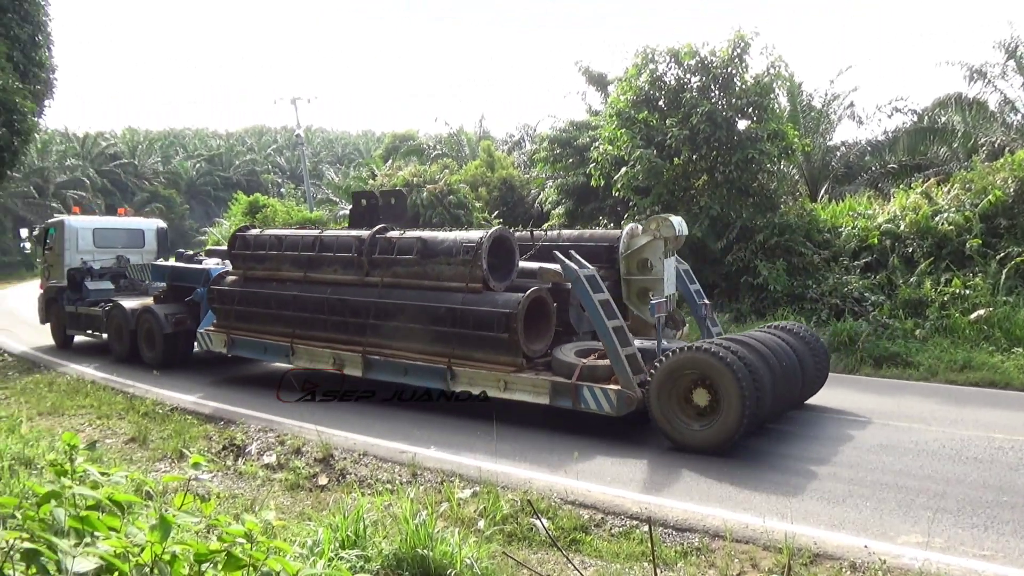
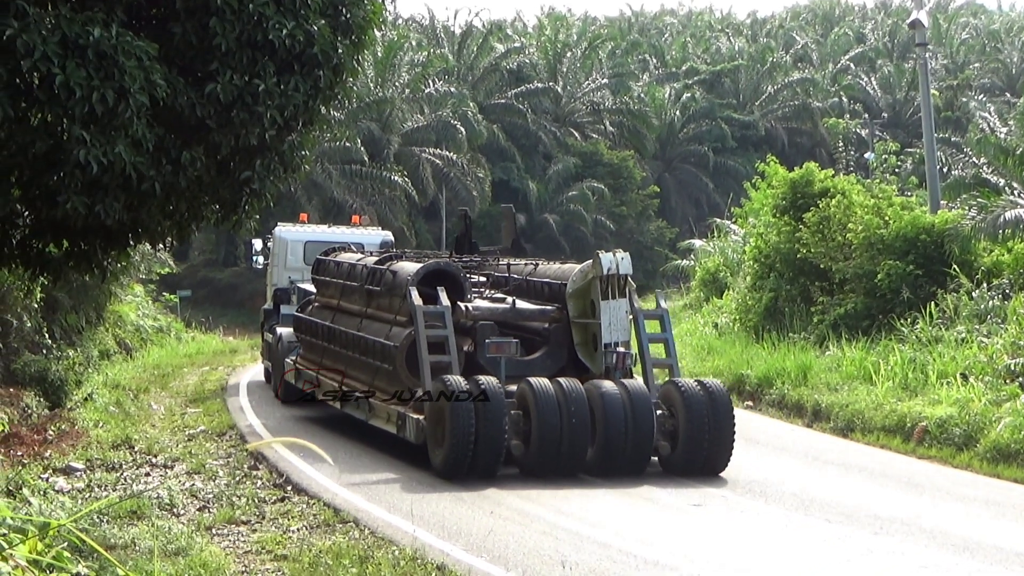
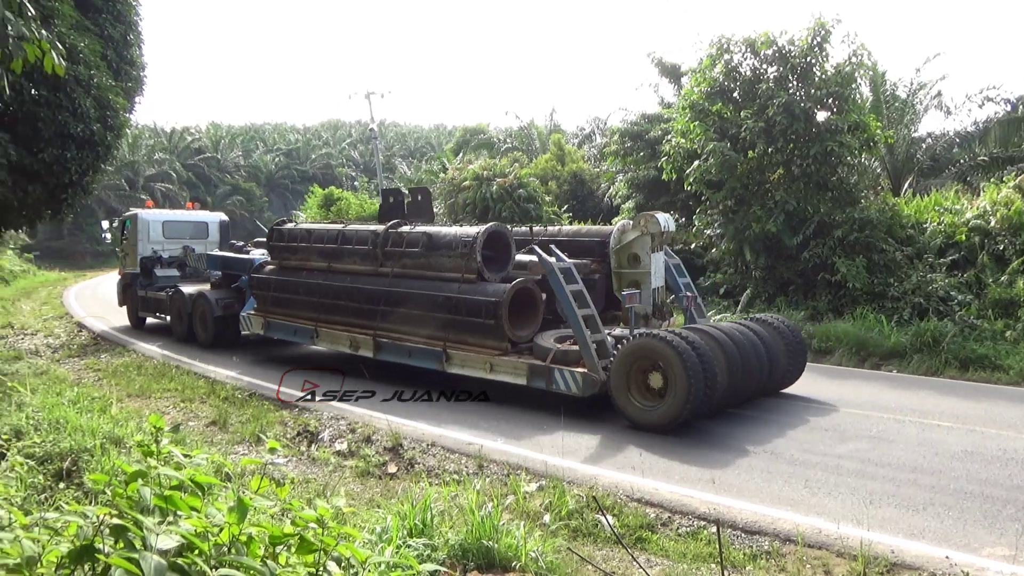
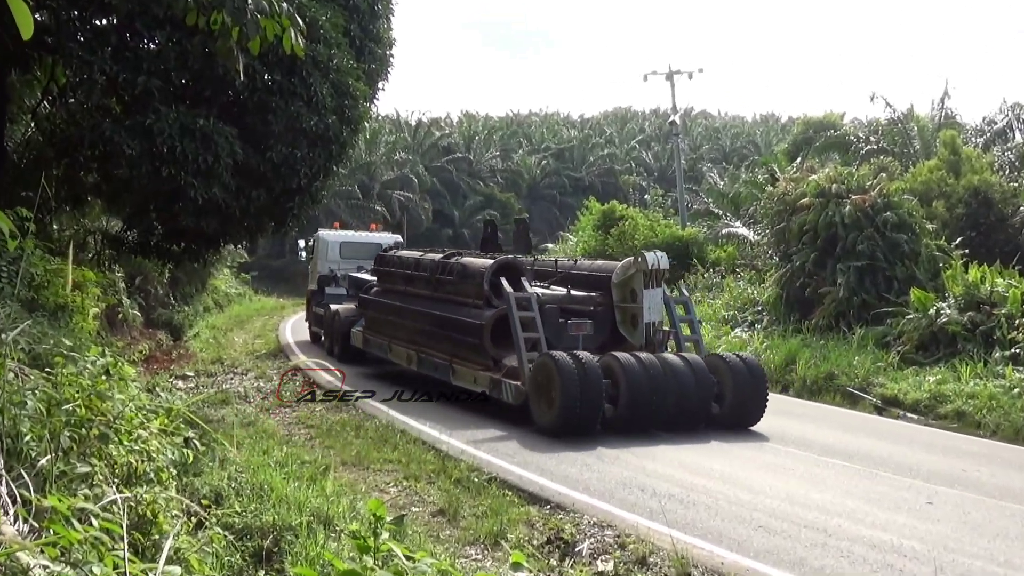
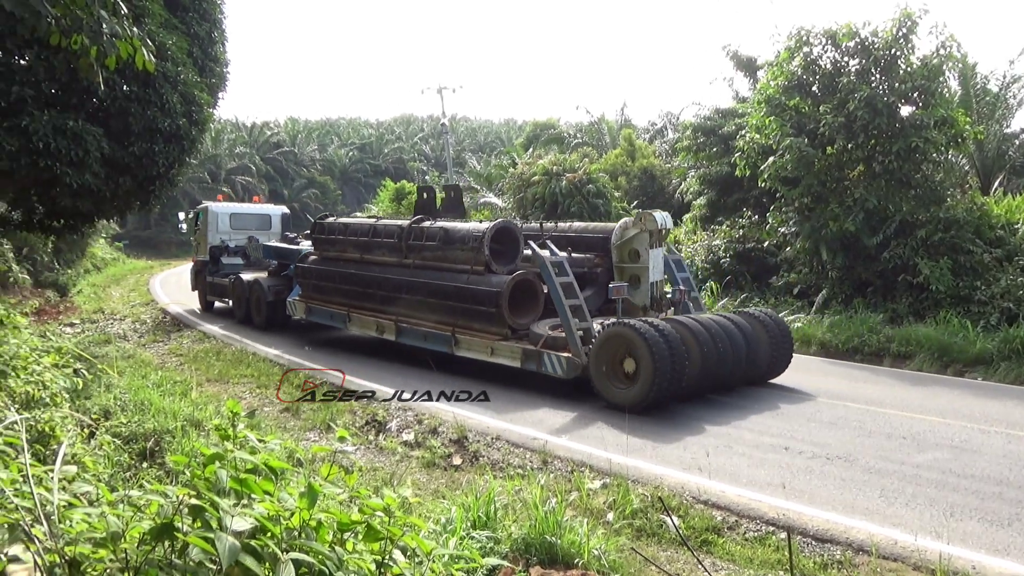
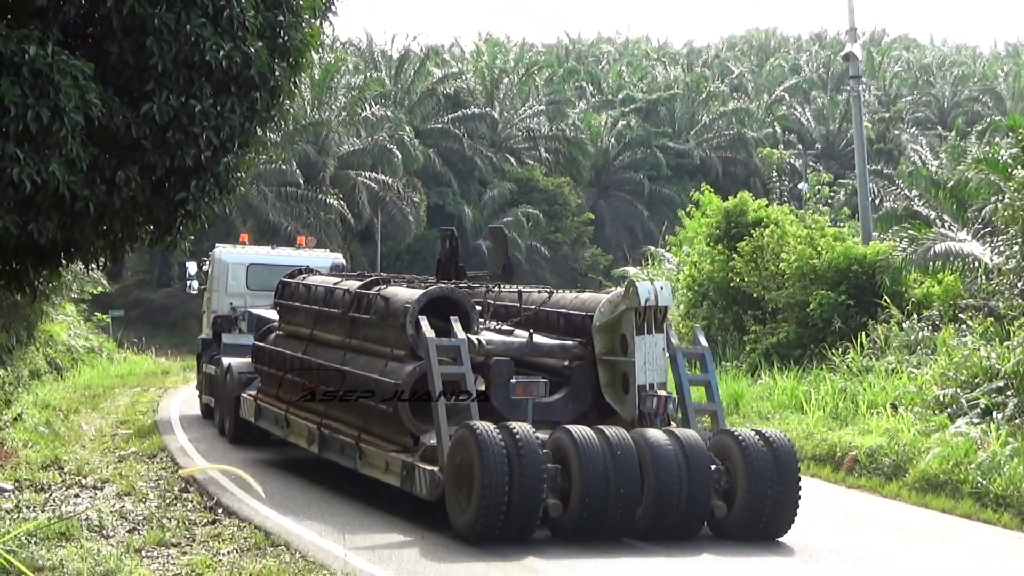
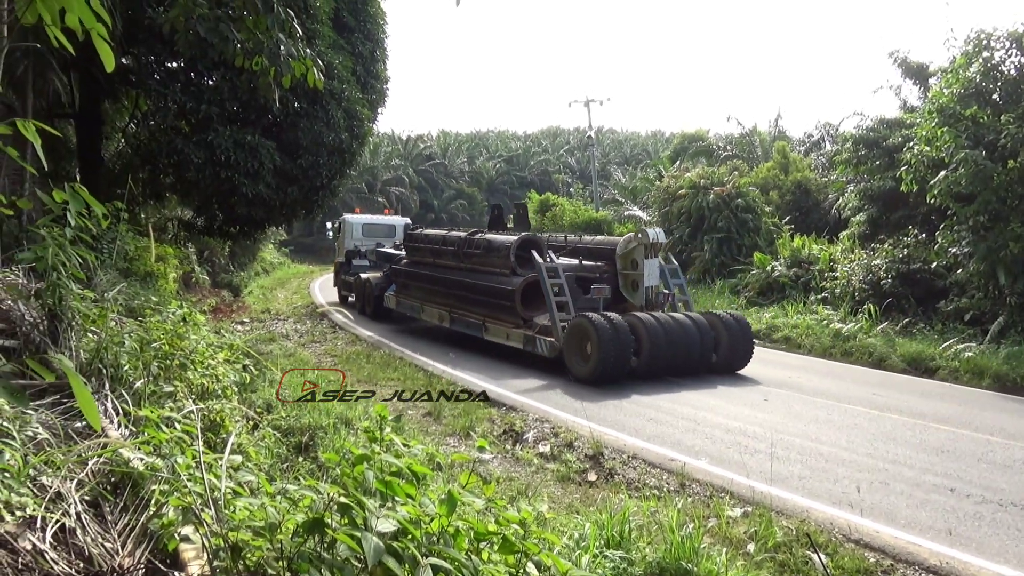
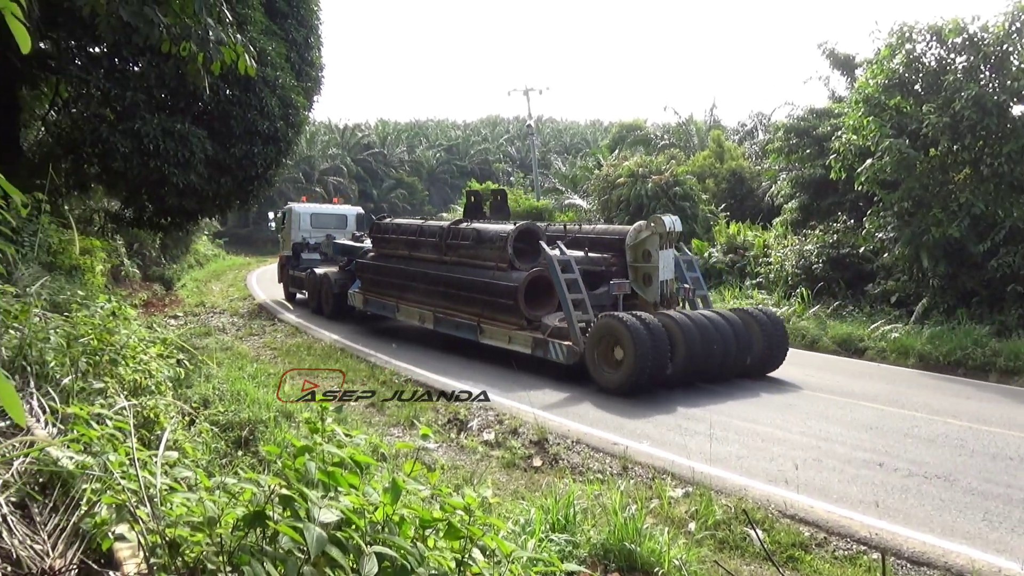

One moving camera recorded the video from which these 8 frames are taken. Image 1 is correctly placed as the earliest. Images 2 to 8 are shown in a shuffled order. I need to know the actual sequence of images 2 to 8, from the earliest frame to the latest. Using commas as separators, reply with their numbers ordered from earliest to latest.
3, 5, 8, 7, 4, 6, 2
